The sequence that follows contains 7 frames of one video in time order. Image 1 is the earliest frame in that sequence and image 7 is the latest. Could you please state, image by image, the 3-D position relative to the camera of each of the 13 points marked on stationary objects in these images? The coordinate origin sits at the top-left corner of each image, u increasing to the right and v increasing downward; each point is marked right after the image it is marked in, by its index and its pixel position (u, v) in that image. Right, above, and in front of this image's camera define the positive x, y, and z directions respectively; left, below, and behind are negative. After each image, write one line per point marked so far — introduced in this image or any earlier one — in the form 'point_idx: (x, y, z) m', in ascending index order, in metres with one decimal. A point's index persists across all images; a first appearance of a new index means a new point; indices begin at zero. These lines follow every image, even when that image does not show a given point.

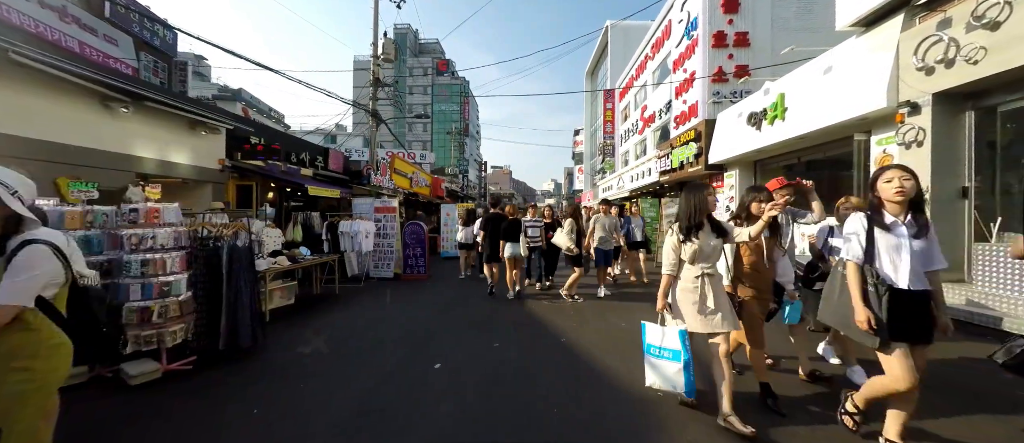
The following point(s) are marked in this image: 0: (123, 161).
0: (-8.0, +1.2, +7.1) m
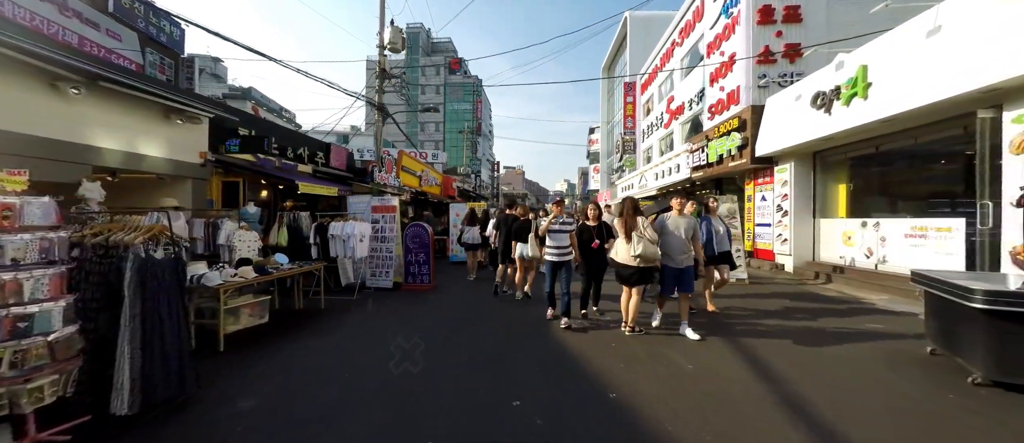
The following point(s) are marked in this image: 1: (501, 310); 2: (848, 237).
0: (-7.6, +1.2, +6.0) m
1: (-0.2, -1.6, +6.5) m
2: (+8.5, -0.4, +8.6) m
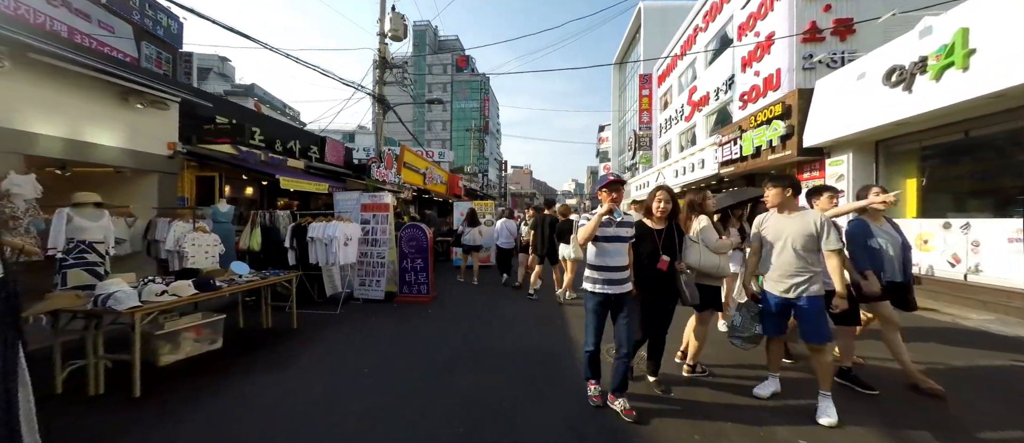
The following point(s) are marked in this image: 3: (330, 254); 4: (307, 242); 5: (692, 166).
0: (-7.4, +1.2, +5.0) m
1: (0.0, -1.6, +5.4) m
2: (+8.8, -0.4, +7.2) m
3: (-3.3, -0.6, +6.1) m
4: (-3.7, -0.4, +6.2) m
5: (+8.7, +2.7, +16.4) m
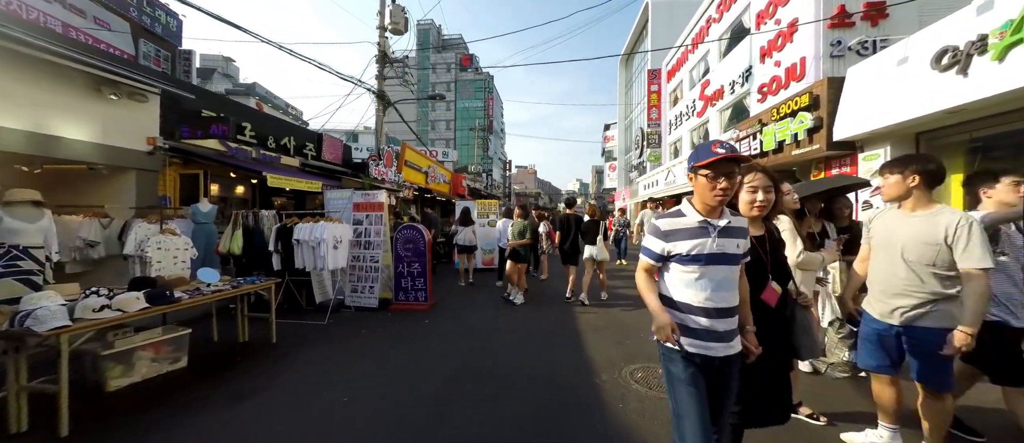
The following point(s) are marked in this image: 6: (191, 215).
0: (-7.3, +1.2, +4.5) m
1: (+0.1, -1.6, +4.8) m
2: (+8.9, -0.4, +6.5) m
3: (-3.2, -0.6, +5.6) m
4: (-3.6, -0.4, +5.6) m
5: (+8.9, +2.7, +15.7) m
6: (-5.9, +0.1, +6.2) m
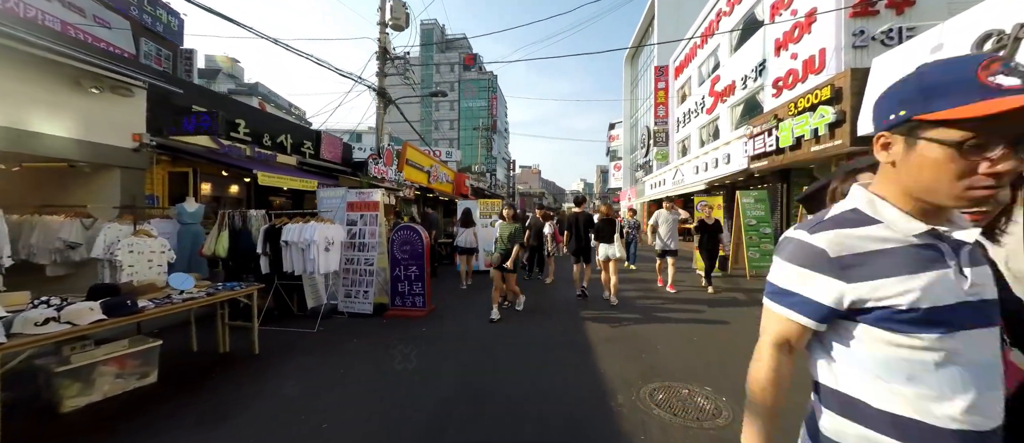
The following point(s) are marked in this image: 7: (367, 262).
0: (-7.3, +1.2, +4.2) m
1: (+0.1, -1.6, +4.4) m
2: (+8.9, -0.4, +6.0) m
3: (-3.1, -0.6, +5.2) m
4: (-3.6, -0.4, +5.3) m
5: (+9.1, +2.7, +15.2) m
6: (-5.8, +0.1, +5.9) m
7: (-2.5, -0.7, +5.8) m
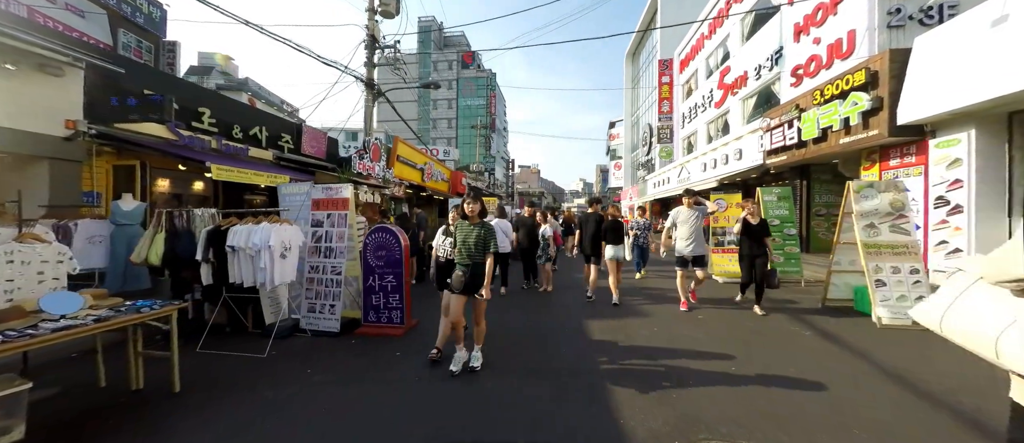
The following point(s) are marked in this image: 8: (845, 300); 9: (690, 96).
0: (-7.4, +1.2, +3.3) m
1: (0.0, -1.6, +3.5) m
2: (+8.9, -0.4, +5.1) m
3: (-3.2, -0.6, +4.3) m
4: (-3.6, -0.4, +4.4) m
5: (+9.0, +2.7, +14.3) m
6: (-5.9, +0.1, +5.0) m
7: (-2.5, -0.7, +4.9) m
8: (+5.5, -1.3, +5.6) m
9: (+10.1, +7.1, +19.2) m
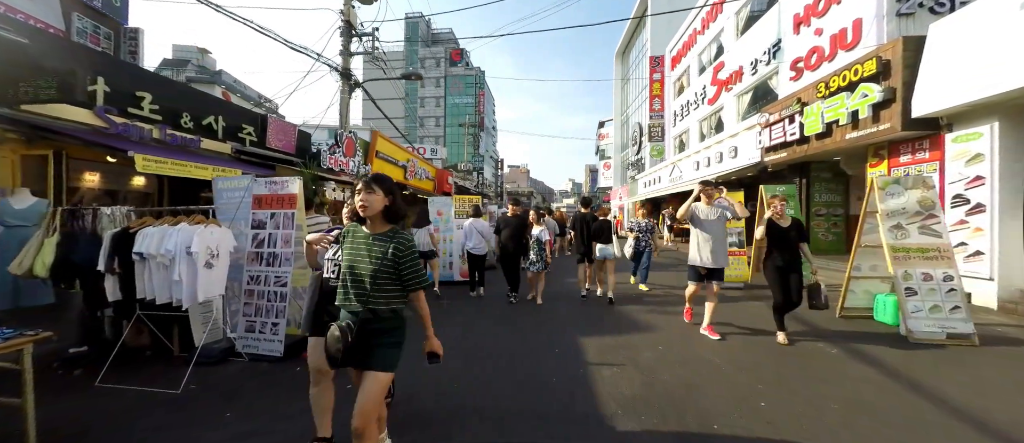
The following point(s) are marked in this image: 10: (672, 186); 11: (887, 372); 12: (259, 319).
0: (-7.6, +1.2, +2.3) m
1: (-0.2, -1.6, +2.7) m
2: (+8.6, -0.4, +4.6) m
3: (-3.4, -0.6, +3.5) m
4: (-3.9, -0.4, +3.5) m
5: (+8.5, +2.7, +13.8) m
6: (-6.1, +0.1, +4.0) m
7: (-2.8, -0.7, +4.0) m
8: (+5.3, -1.3, +5.1) m
9: (+9.4, +7.1, +18.8) m
10: (+8.9, +2.0, +18.9) m
11: (+3.7, -1.5, +3.3) m
12: (-3.0, -1.1, +4.0) m
